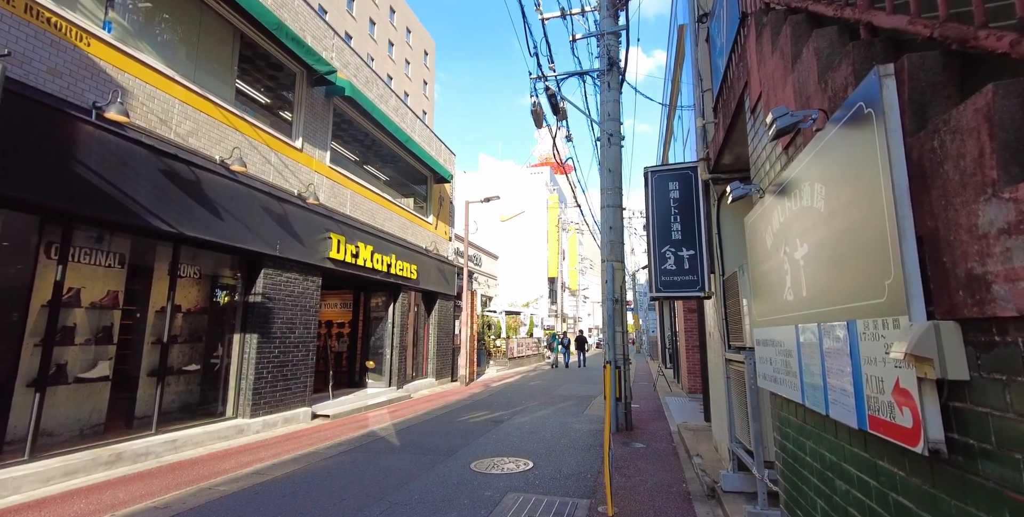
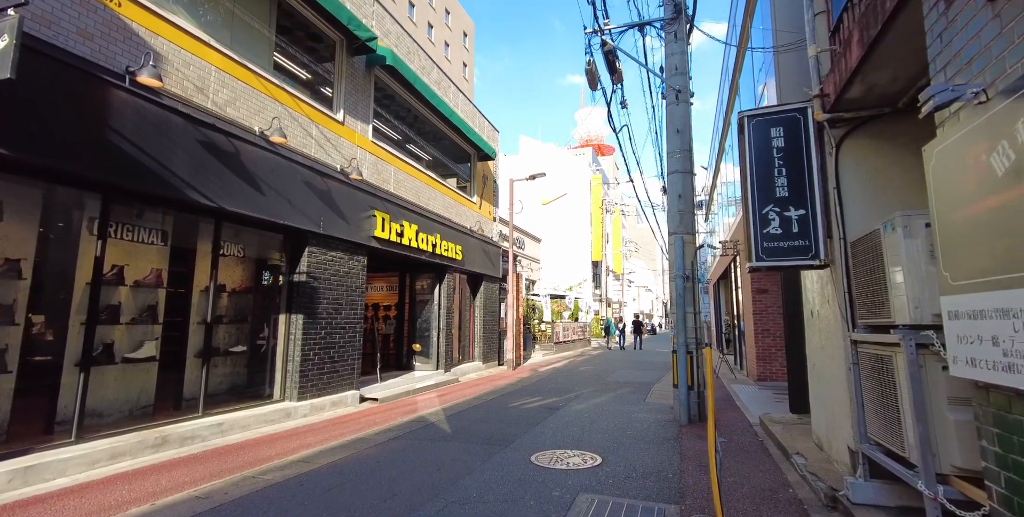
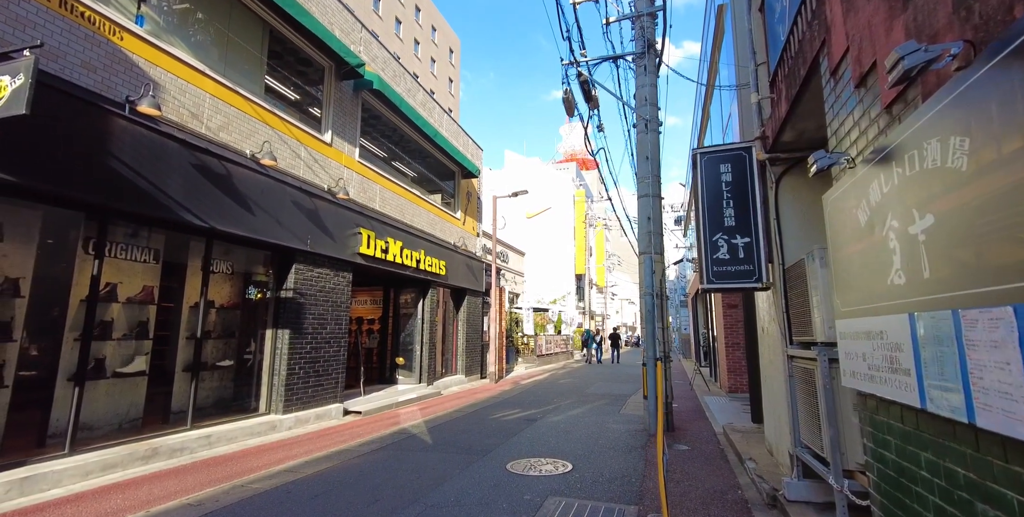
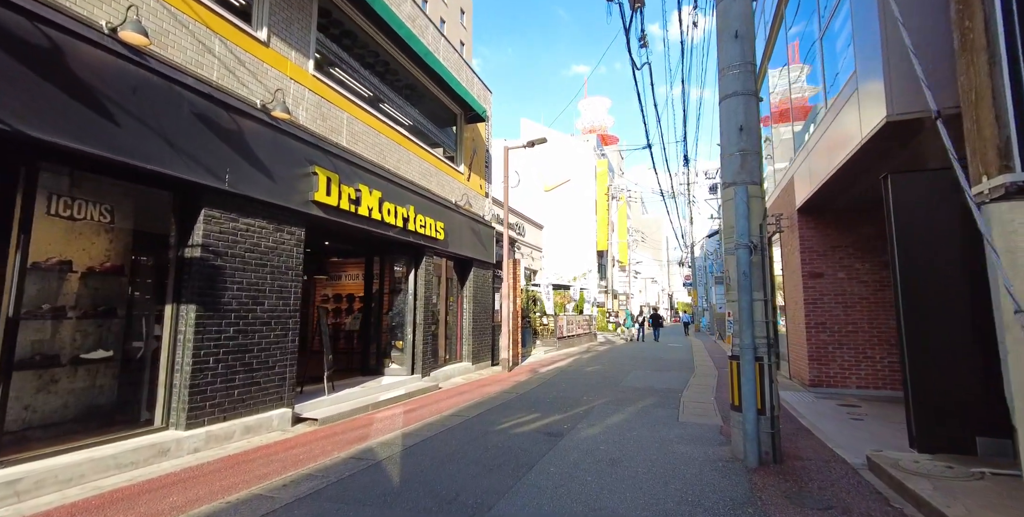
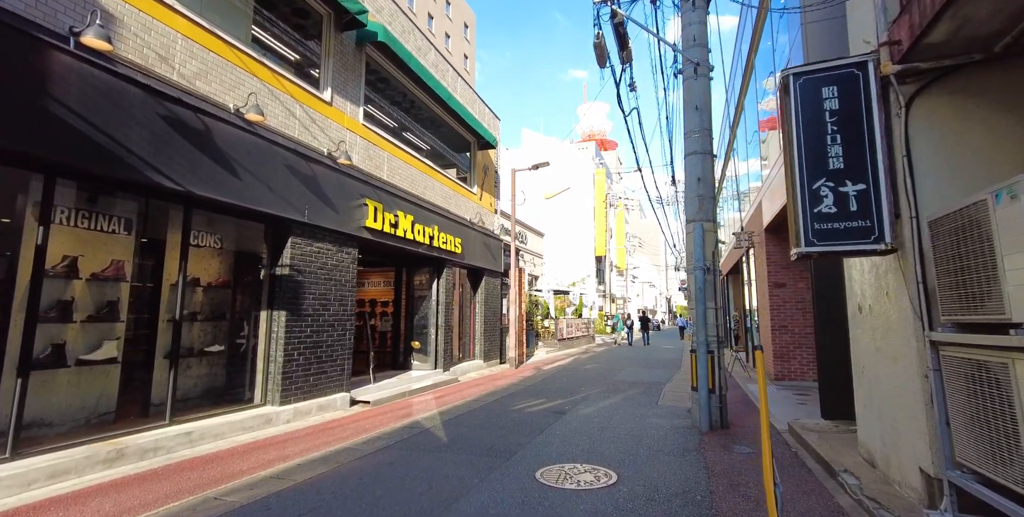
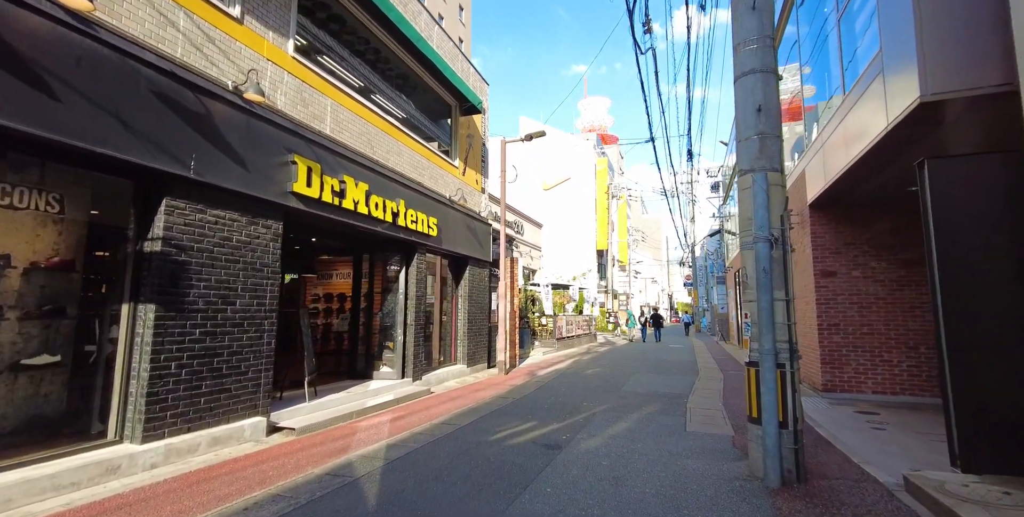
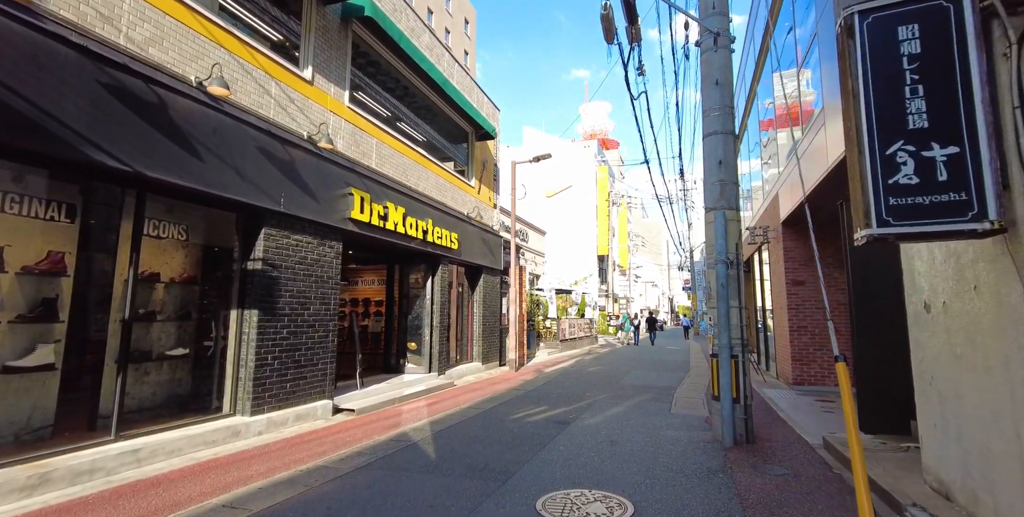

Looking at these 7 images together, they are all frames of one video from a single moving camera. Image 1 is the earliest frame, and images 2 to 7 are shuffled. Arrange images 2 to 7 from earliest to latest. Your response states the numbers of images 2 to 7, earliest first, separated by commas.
3, 2, 5, 7, 4, 6
